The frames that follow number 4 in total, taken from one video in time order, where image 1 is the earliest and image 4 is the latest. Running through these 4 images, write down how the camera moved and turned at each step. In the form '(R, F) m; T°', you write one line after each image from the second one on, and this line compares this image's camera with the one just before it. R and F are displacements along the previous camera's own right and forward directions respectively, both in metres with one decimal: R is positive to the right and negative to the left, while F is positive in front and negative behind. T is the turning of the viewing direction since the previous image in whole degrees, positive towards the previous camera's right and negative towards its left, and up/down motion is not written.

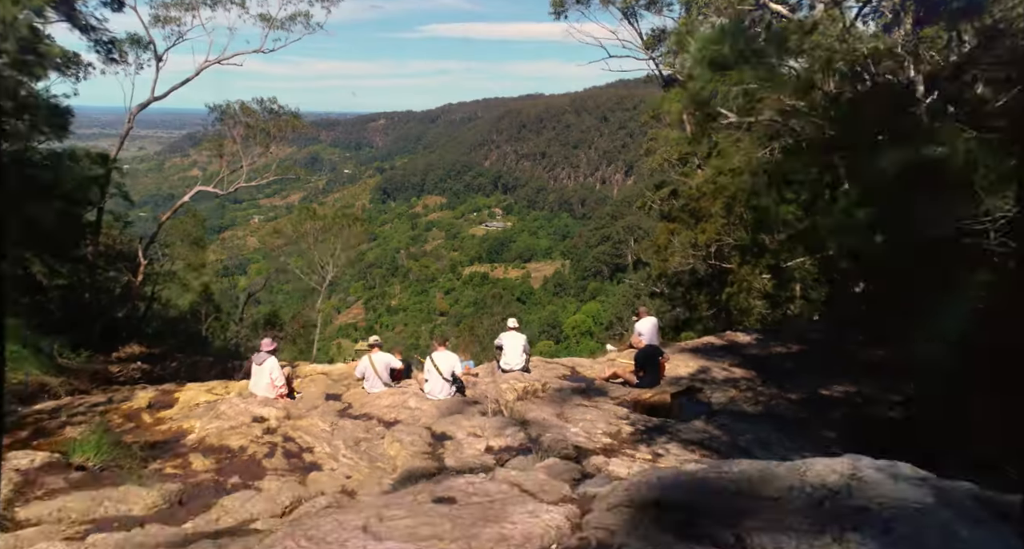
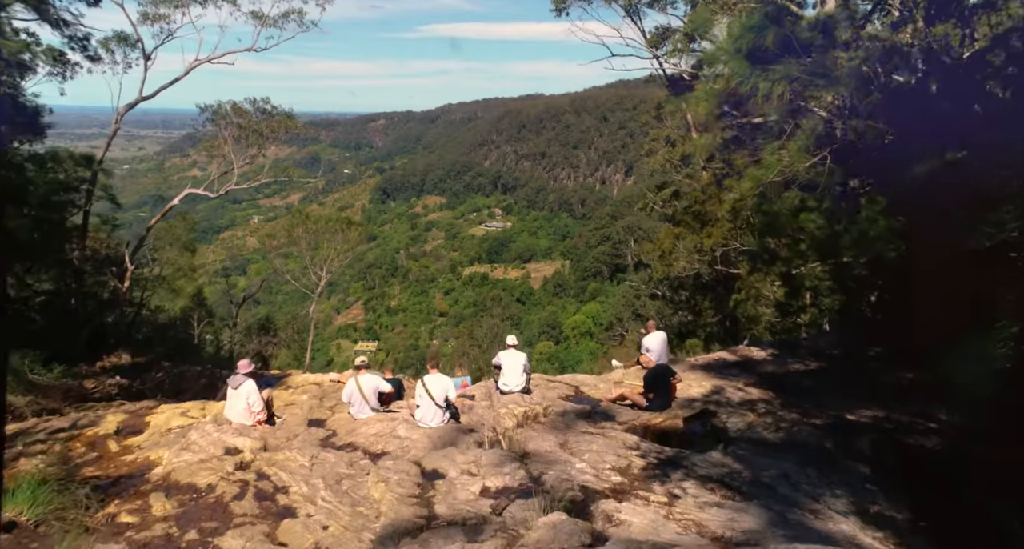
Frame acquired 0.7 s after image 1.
(0.0, +0.4) m; 0°
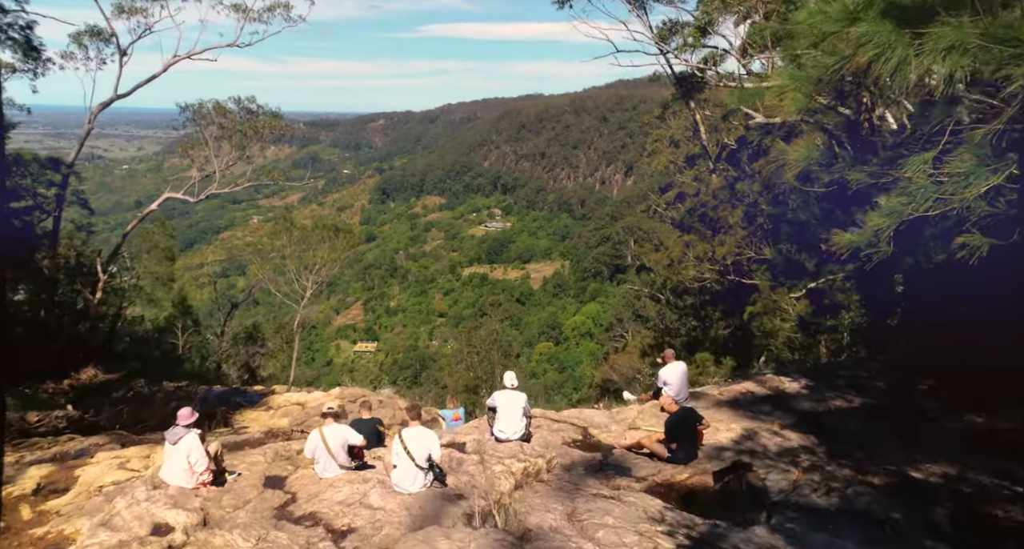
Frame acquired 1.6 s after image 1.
(0.0, +0.7) m; 0°
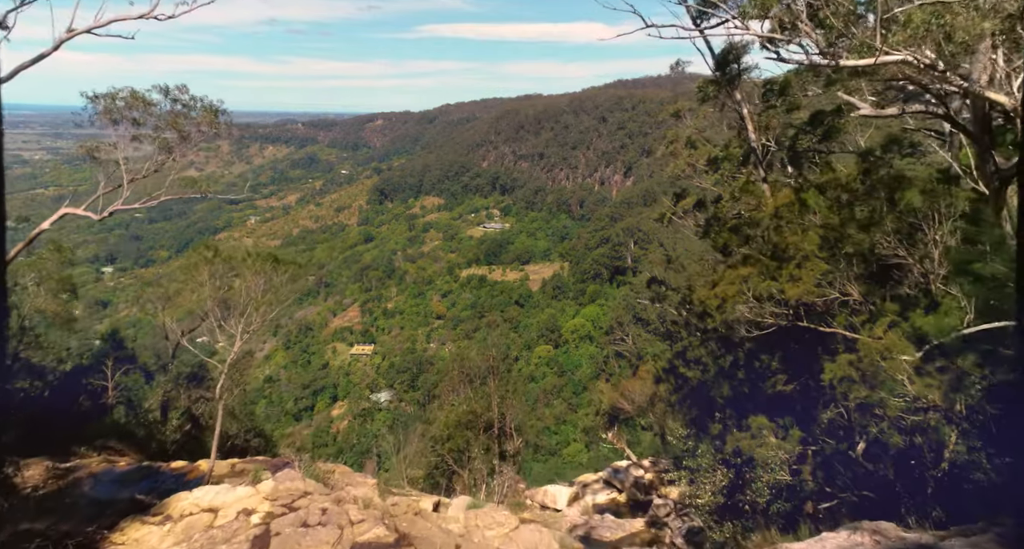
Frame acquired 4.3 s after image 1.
(0.0, +2.6) m; 0°
